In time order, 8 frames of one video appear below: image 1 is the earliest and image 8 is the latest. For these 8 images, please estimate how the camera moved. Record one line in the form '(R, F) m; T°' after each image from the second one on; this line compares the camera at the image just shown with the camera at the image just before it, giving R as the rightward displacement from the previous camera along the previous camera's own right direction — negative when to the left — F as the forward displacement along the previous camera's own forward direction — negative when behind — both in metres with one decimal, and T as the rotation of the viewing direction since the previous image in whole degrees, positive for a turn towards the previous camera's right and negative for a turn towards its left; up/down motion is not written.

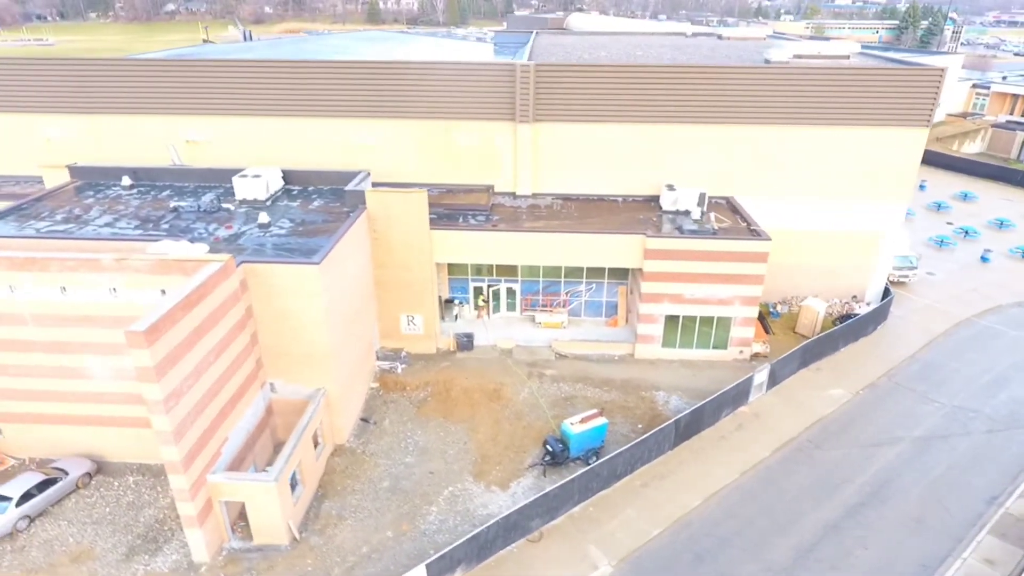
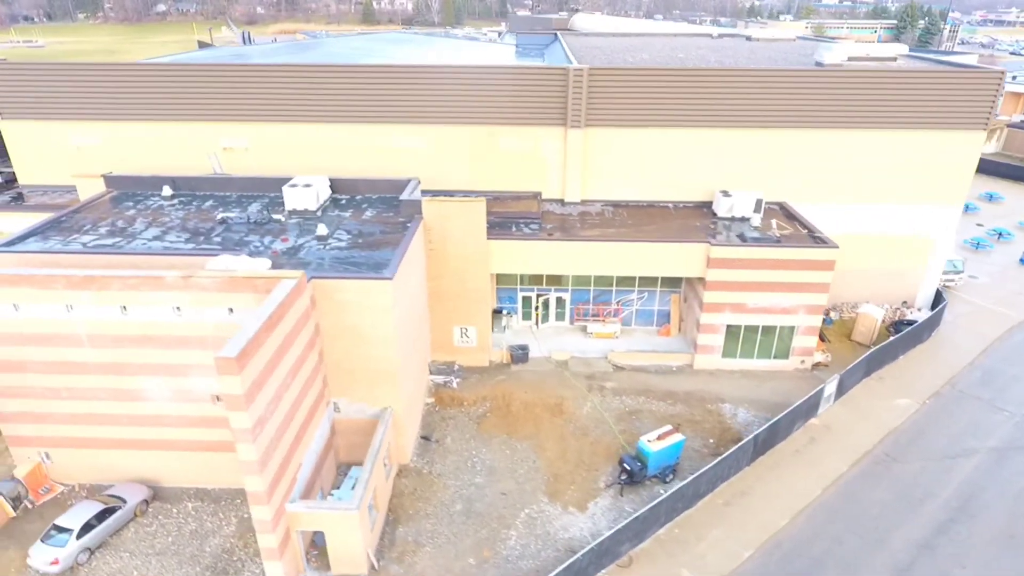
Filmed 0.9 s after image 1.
(-2.9, +0.8) m; +1°
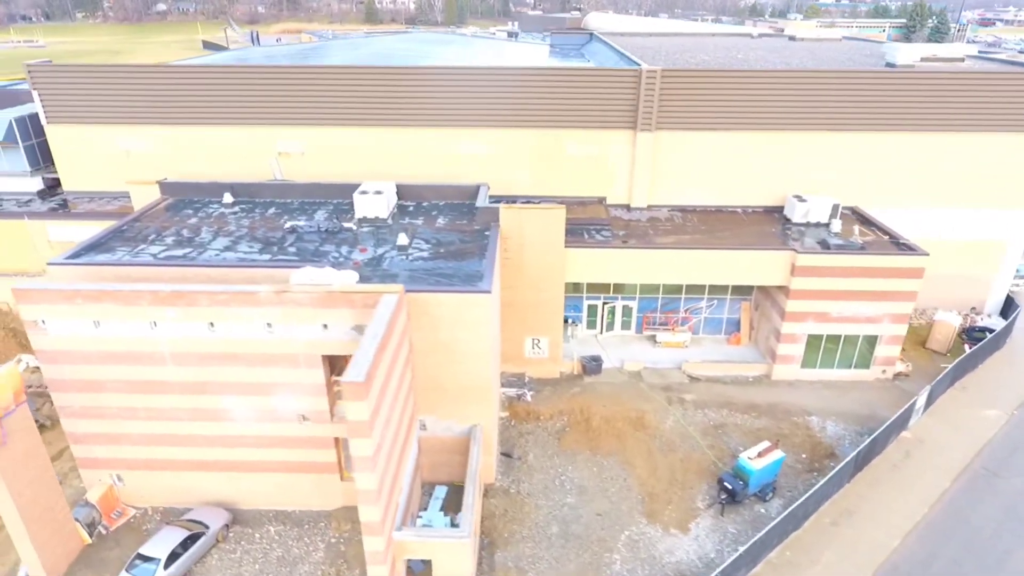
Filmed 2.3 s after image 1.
(-3.2, +0.9) m; +1°
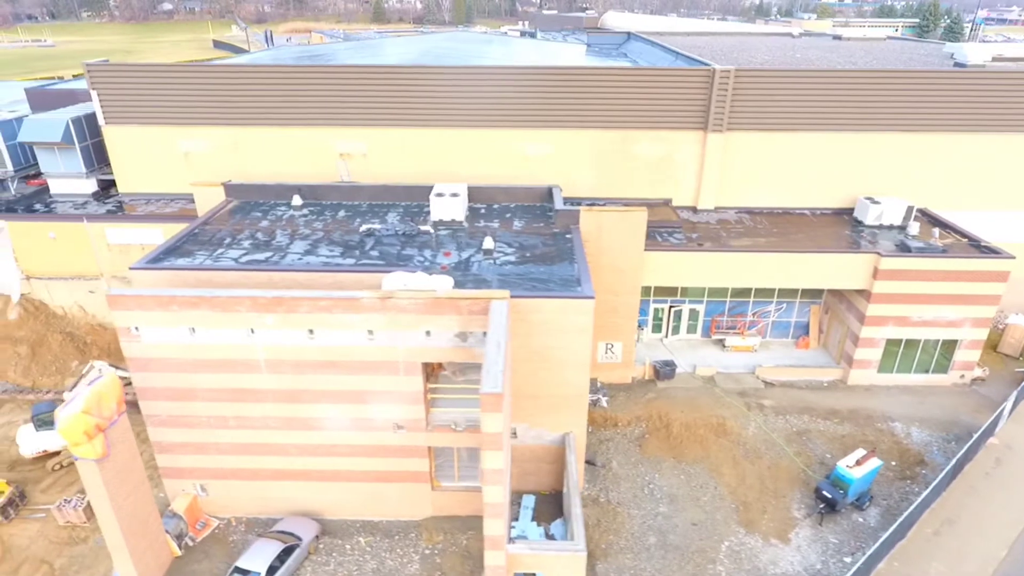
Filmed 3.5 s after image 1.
(-3.0, +0.5) m; 0°
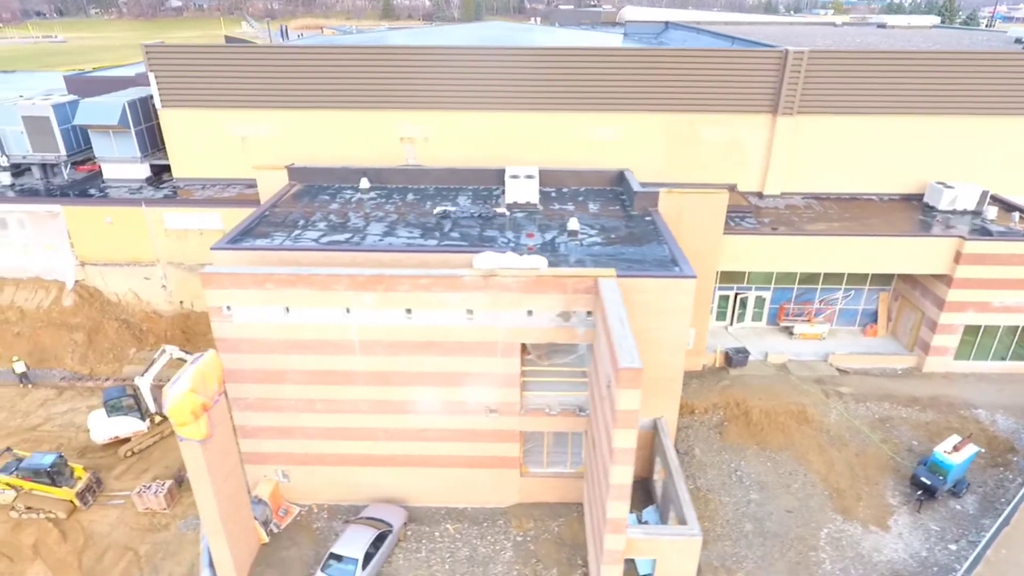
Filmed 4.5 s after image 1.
(-2.8, +0.5) m; 0°
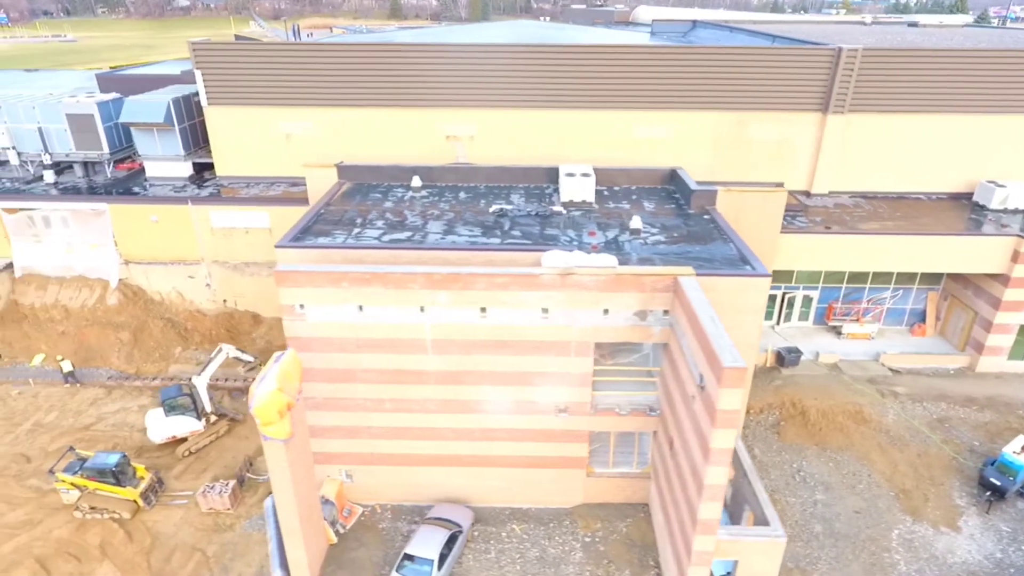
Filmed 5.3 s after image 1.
(-2.0, +0.2) m; 0°
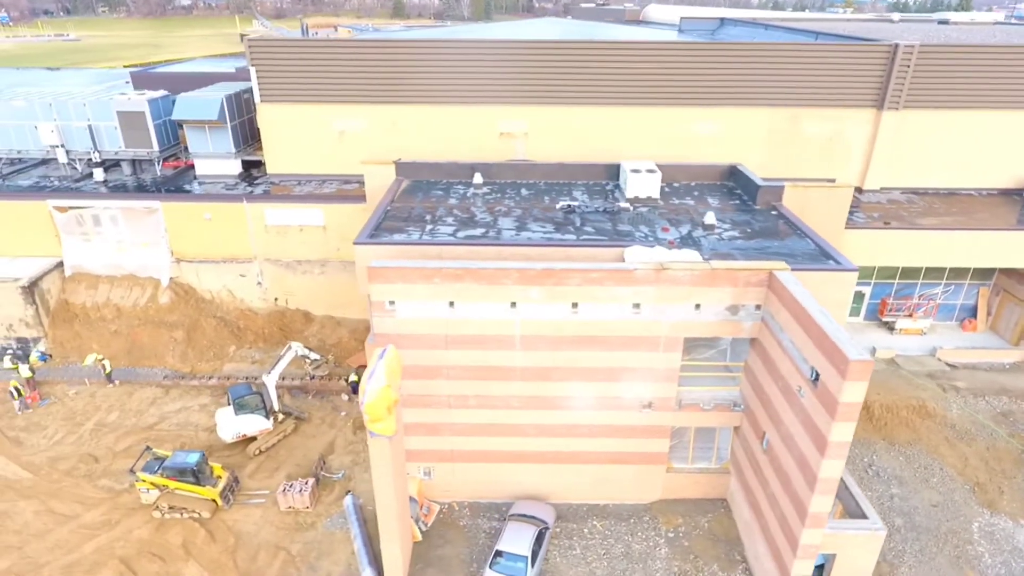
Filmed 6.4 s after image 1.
(-2.5, +0.1) m; 0°
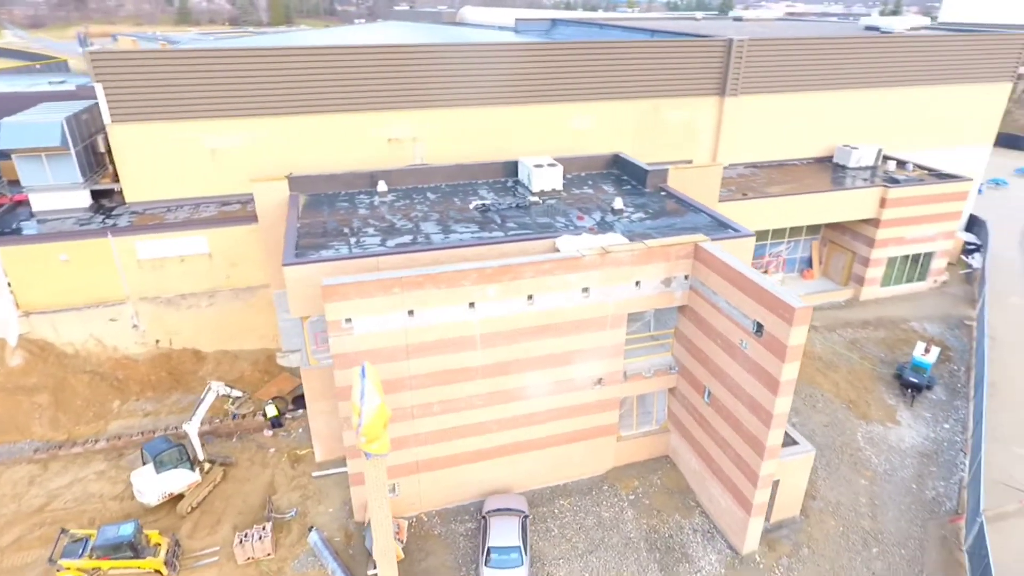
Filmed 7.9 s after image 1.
(-3.2, +0.1) m; +15°
